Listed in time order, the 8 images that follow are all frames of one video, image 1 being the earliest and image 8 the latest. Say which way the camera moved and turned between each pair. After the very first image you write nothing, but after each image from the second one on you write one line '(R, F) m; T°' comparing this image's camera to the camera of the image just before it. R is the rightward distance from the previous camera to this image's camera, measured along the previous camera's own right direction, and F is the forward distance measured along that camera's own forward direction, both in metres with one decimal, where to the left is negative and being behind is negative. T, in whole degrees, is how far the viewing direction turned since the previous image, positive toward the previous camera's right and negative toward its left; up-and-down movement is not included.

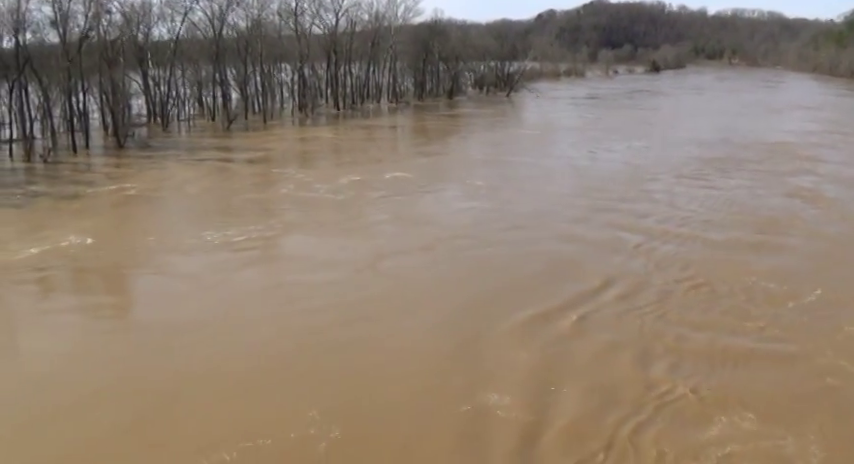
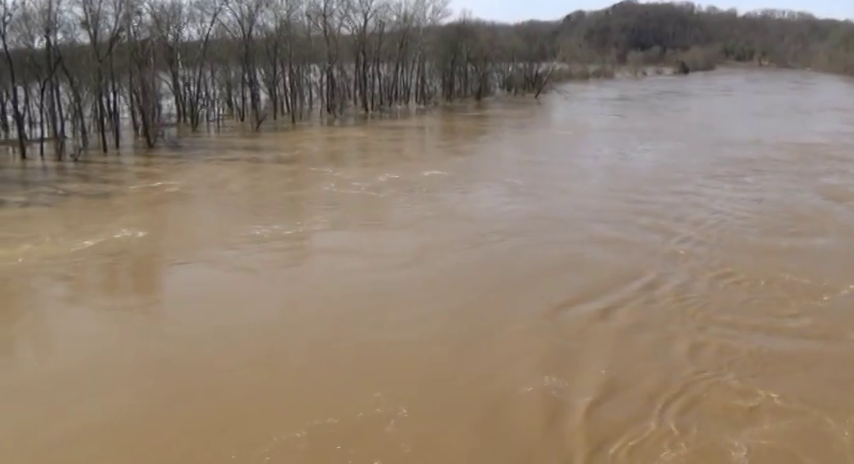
(-0.4, +0.1) m; -1°
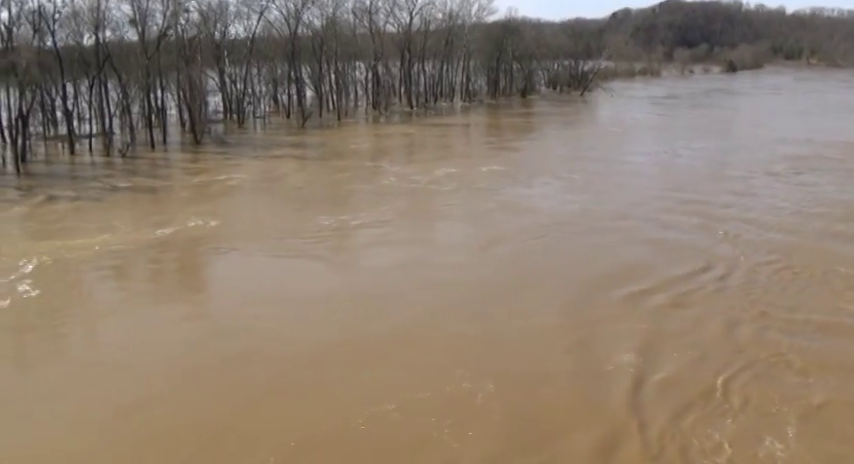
(-0.6, +0.1) m; -2°
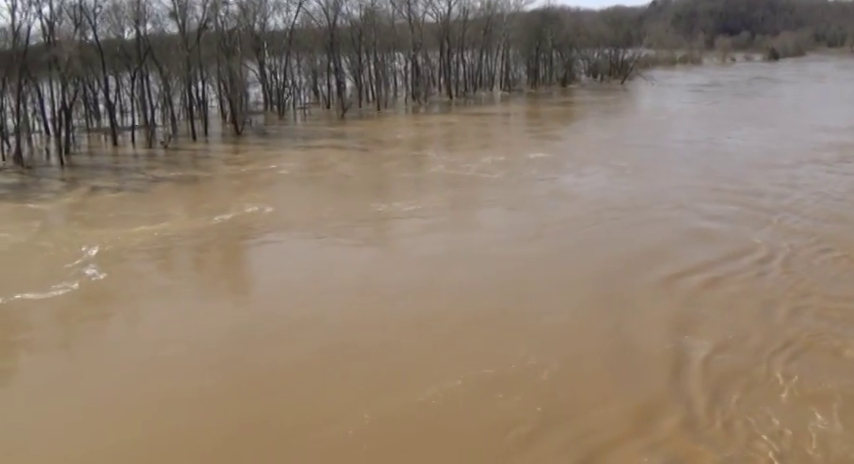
(-0.5, 0.0) m; -1°
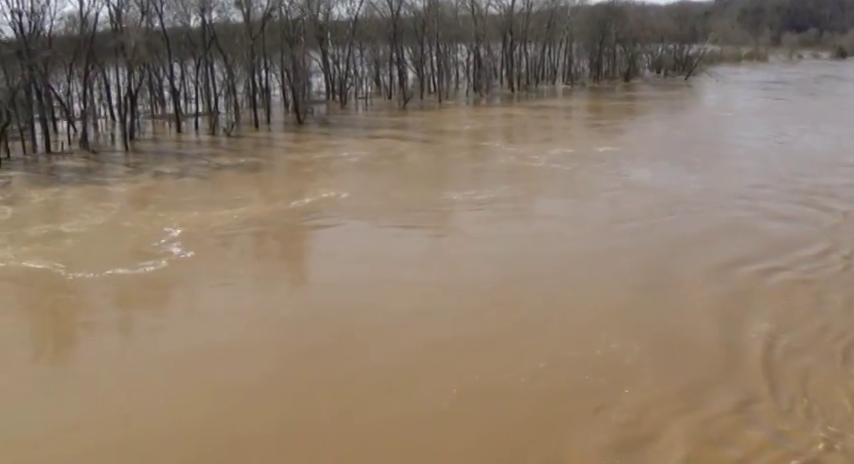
(-0.8, 0.0) m; -2°
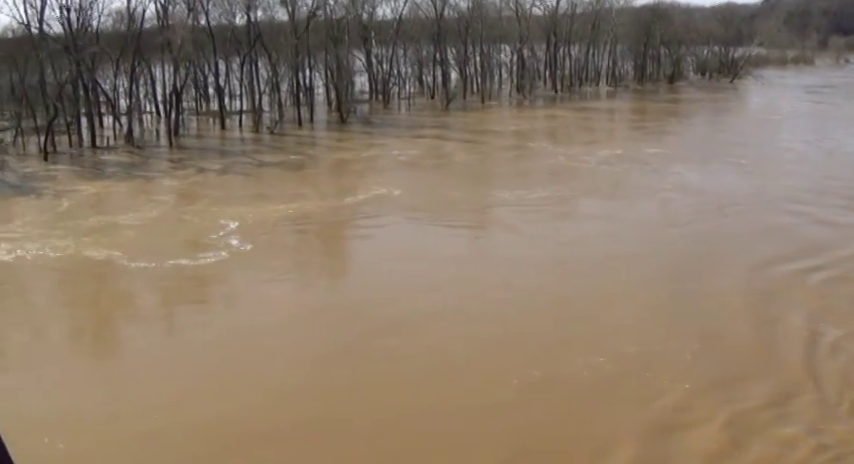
(-0.5, 0.0) m; -1°
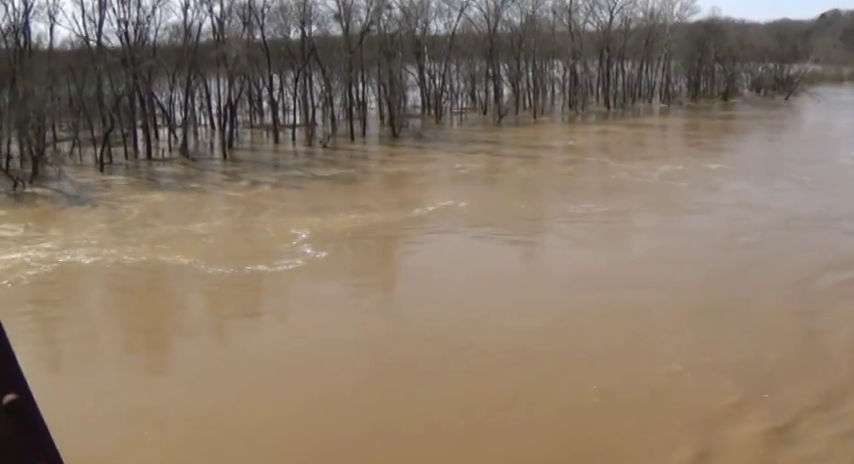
(-0.8, 0.0) m; -1°
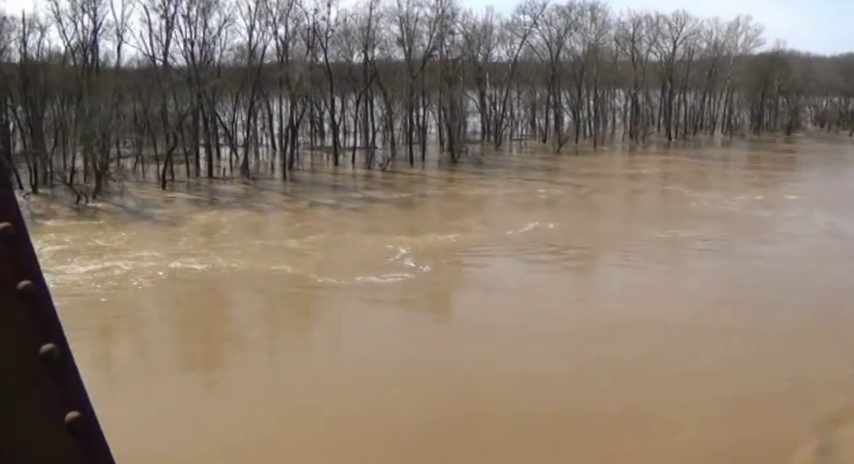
(-1.0, +0.1) m; -1°
